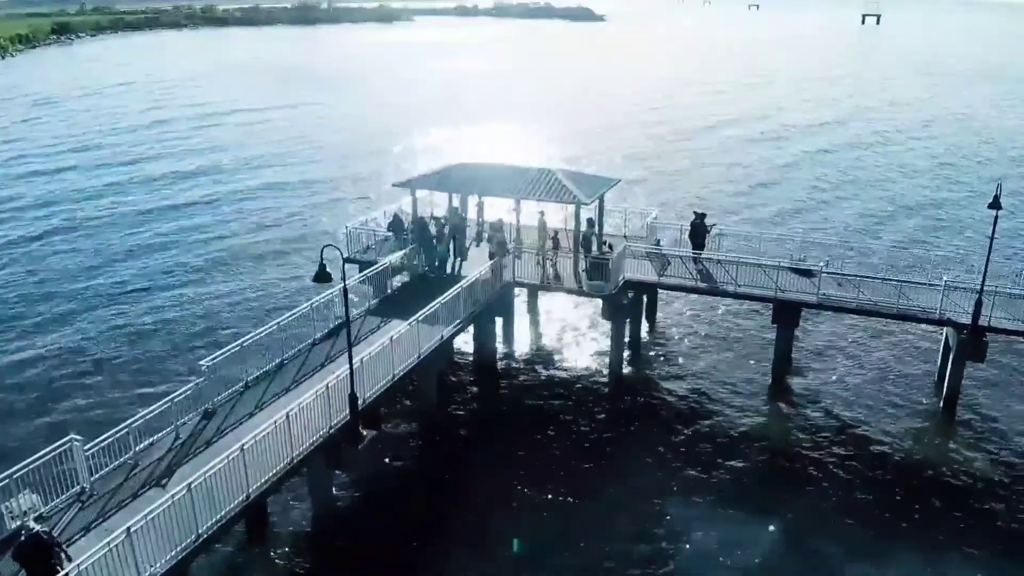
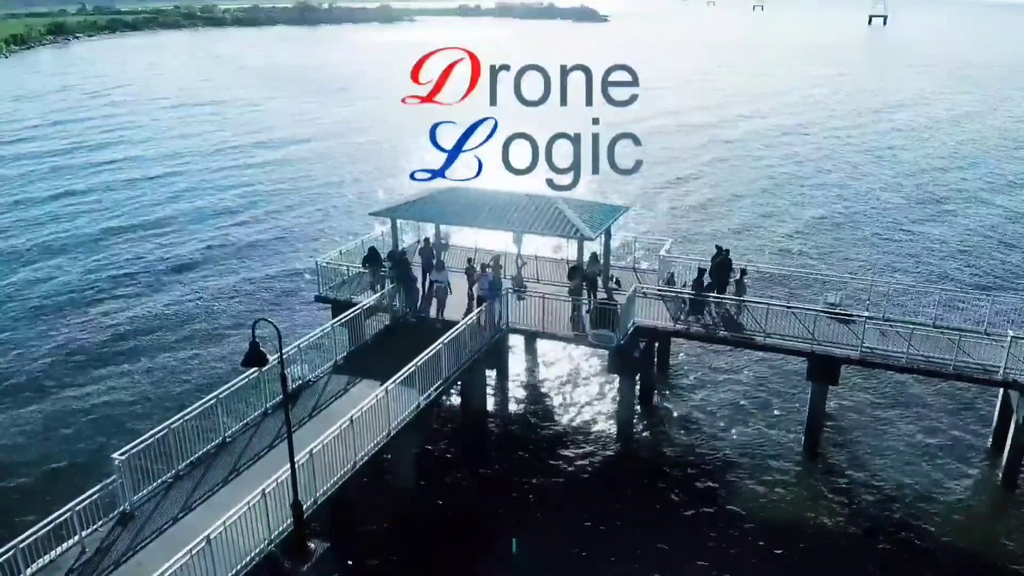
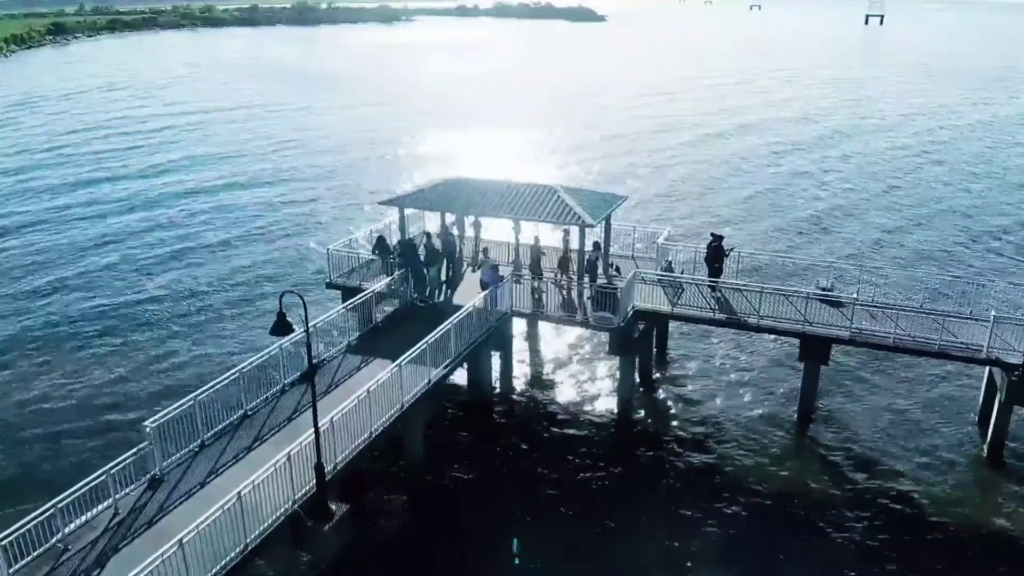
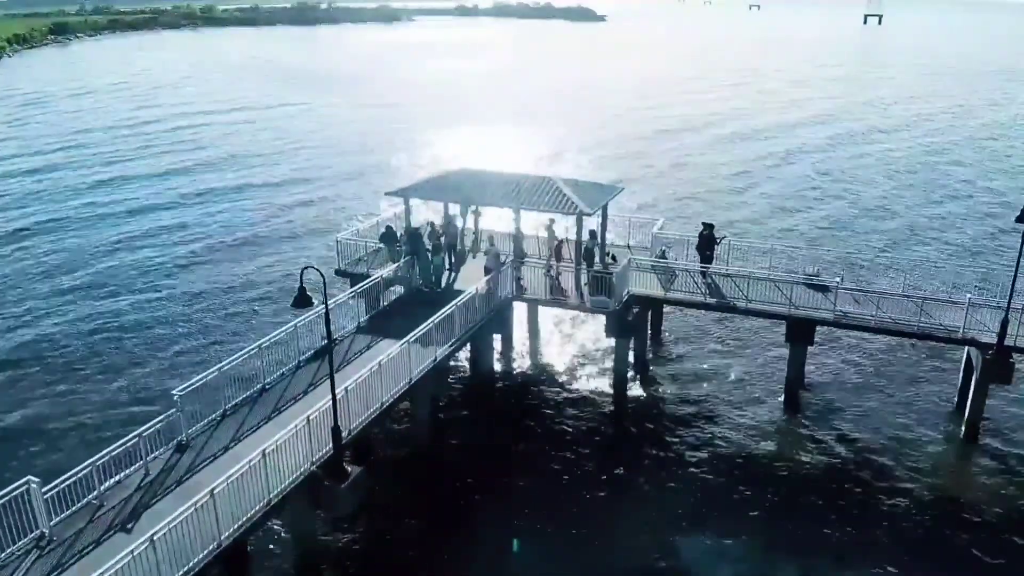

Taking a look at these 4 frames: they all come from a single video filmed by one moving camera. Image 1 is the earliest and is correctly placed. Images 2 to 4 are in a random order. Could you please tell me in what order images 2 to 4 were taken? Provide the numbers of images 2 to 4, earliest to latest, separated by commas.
4, 3, 2
